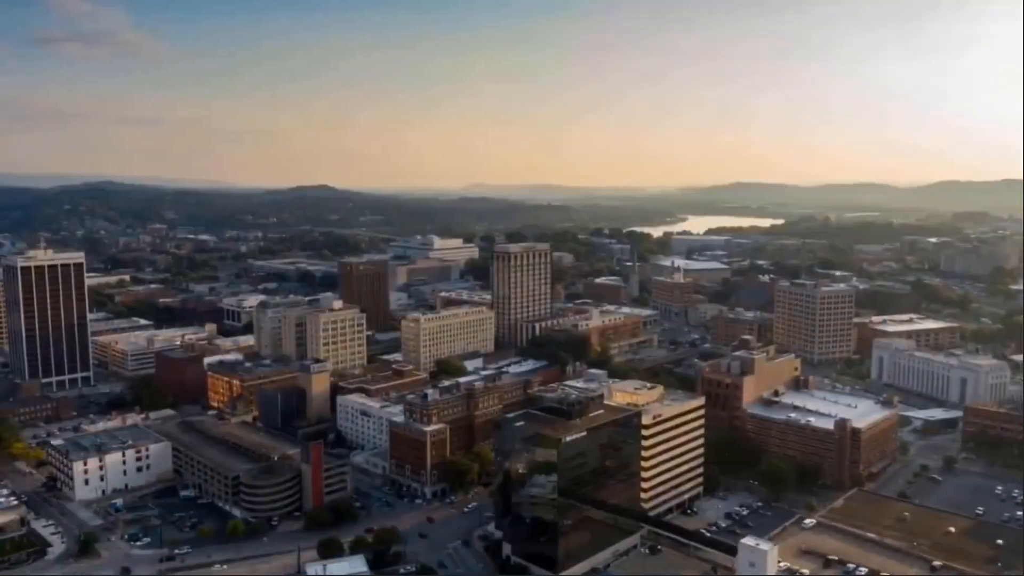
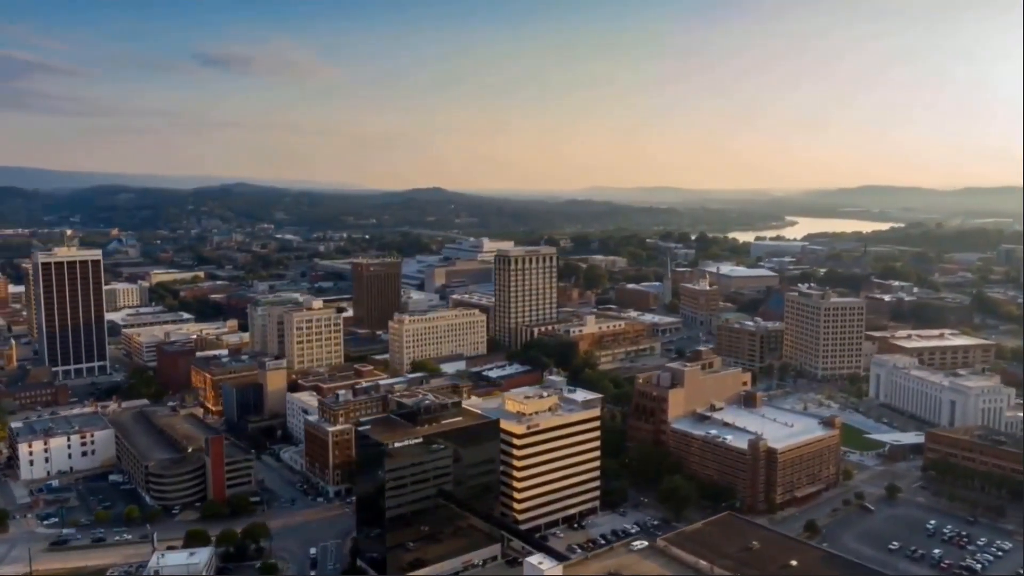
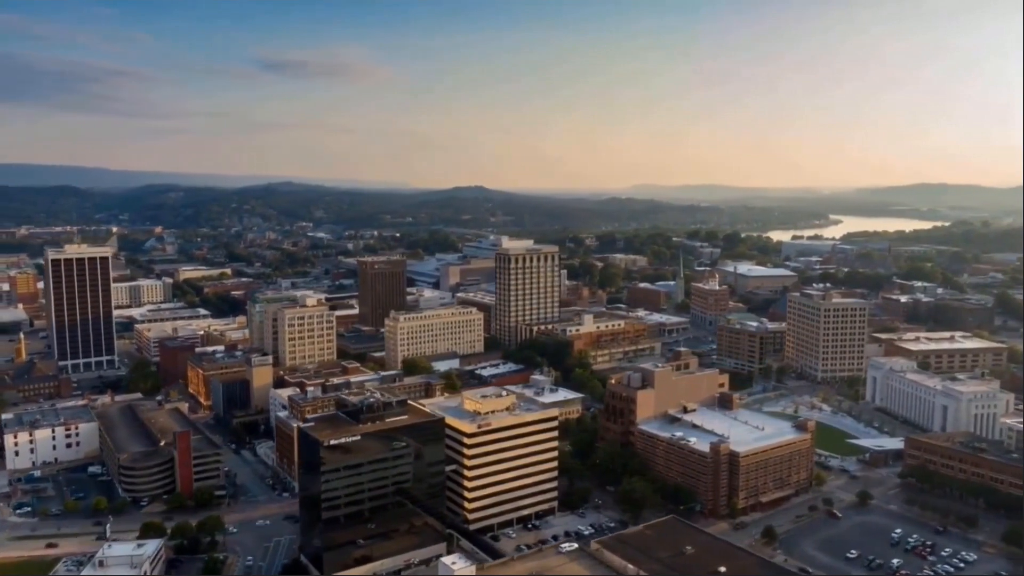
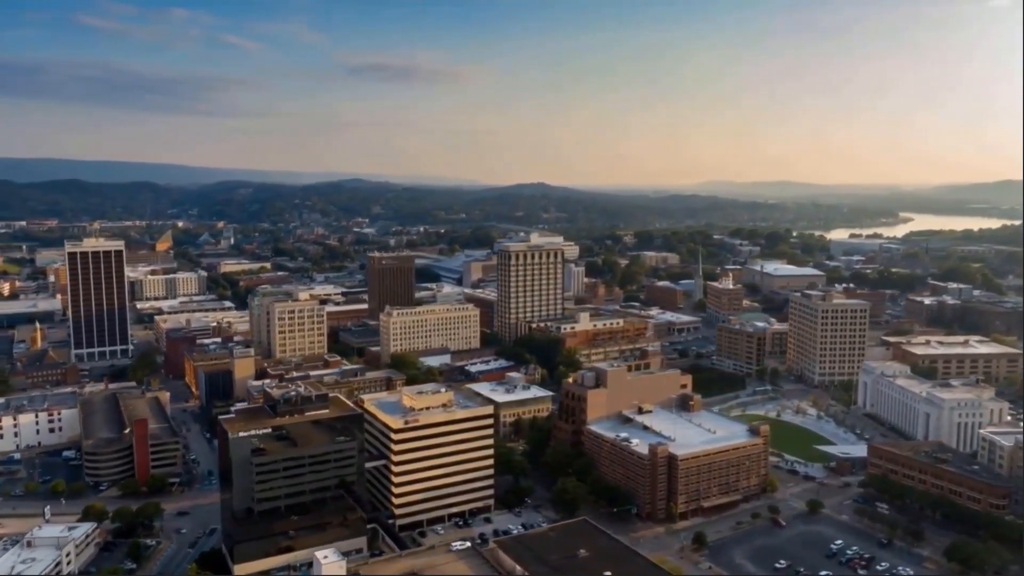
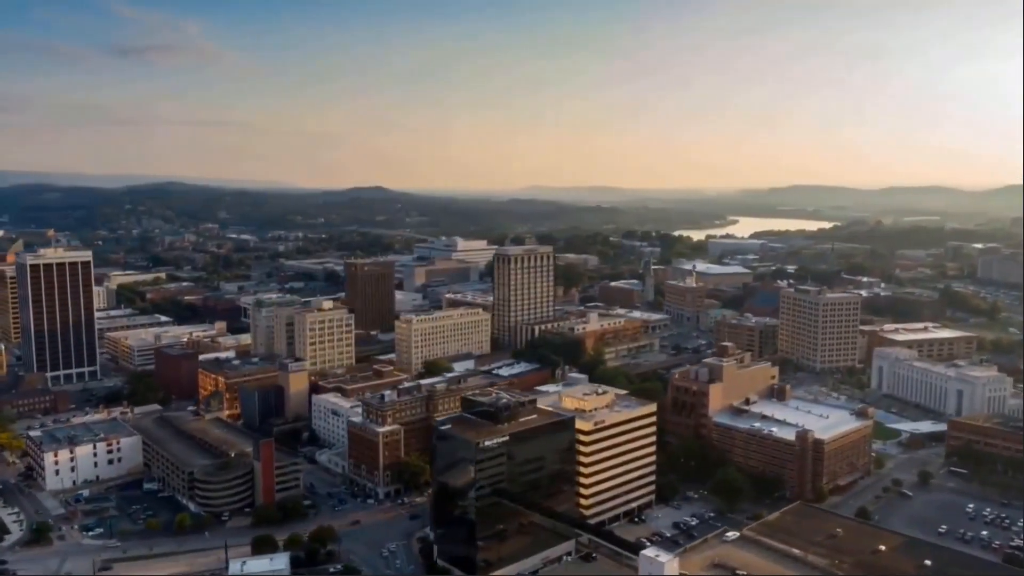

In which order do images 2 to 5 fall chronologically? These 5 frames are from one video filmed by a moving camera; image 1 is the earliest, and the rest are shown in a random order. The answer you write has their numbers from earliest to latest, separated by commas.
5, 2, 3, 4
